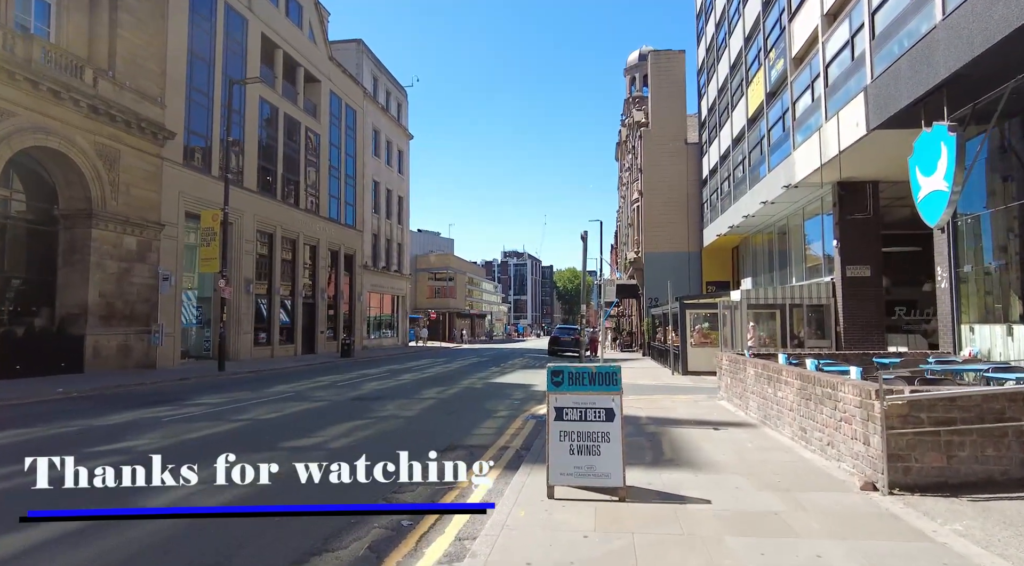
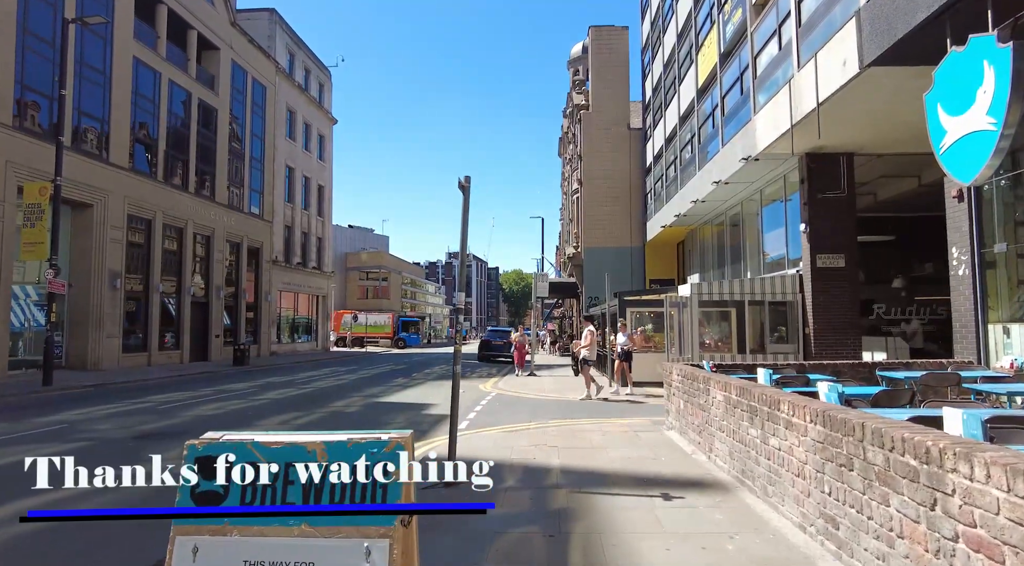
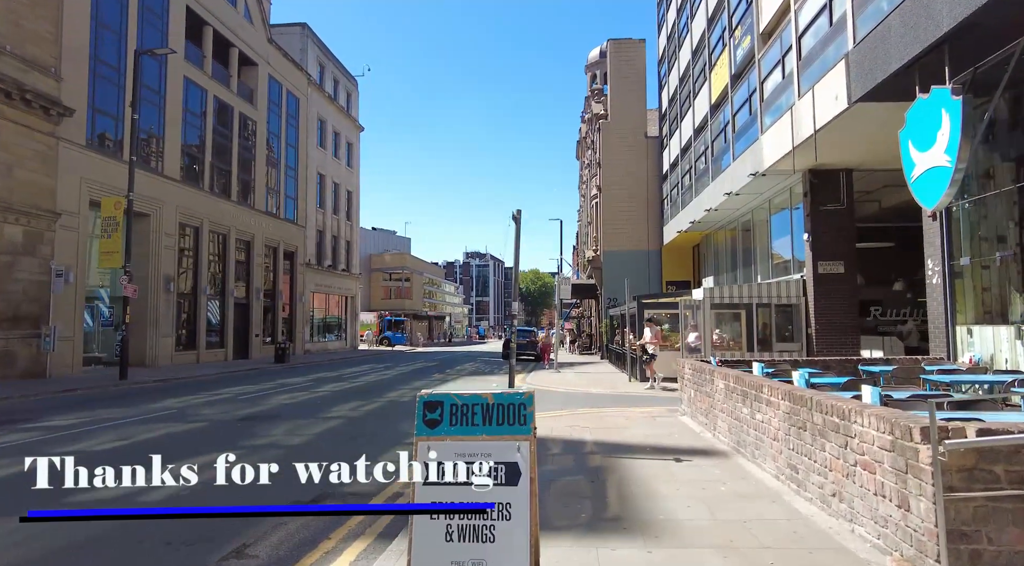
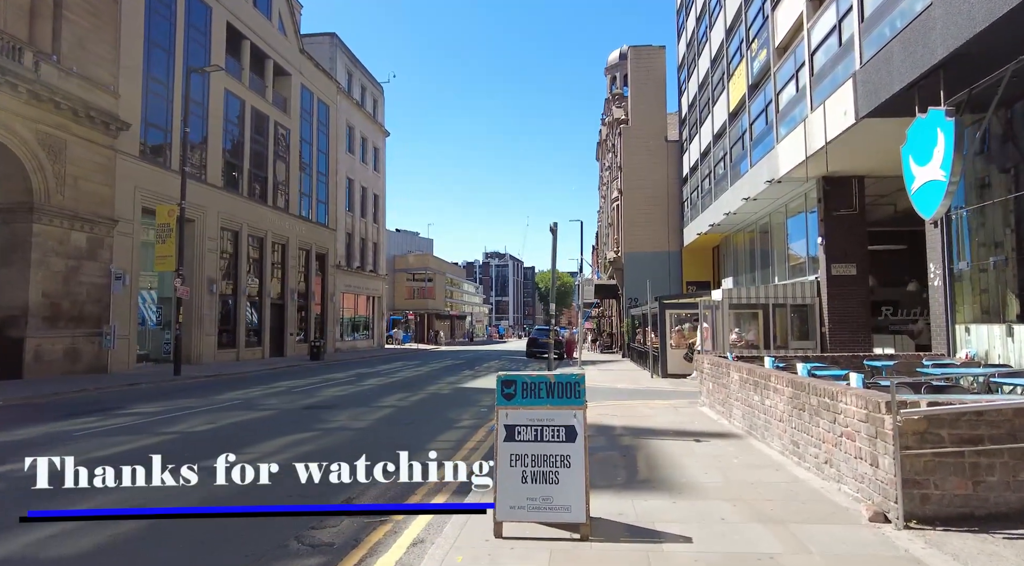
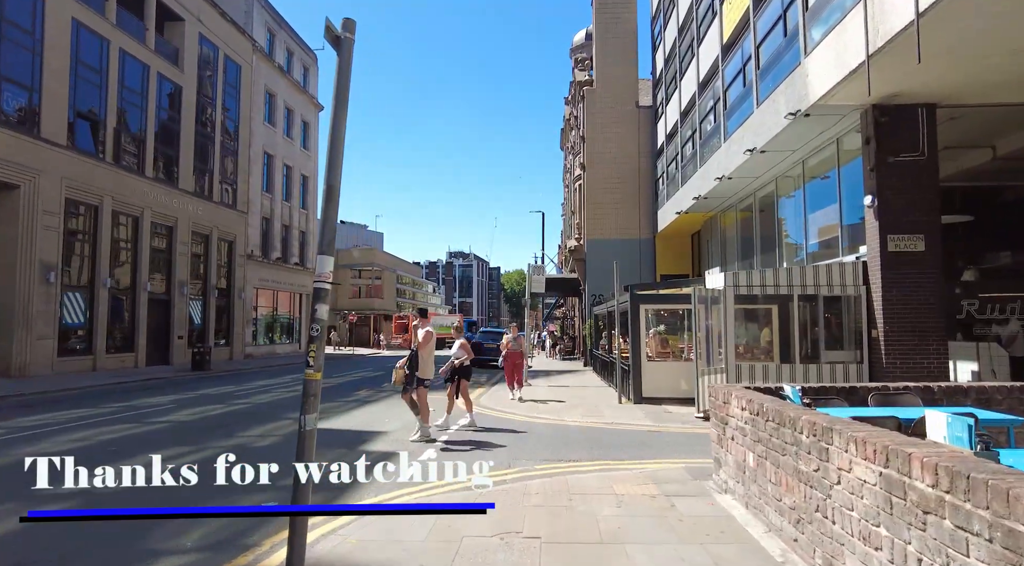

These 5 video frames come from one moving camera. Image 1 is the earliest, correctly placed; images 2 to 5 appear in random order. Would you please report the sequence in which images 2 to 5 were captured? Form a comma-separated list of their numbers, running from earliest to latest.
4, 3, 2, 5
